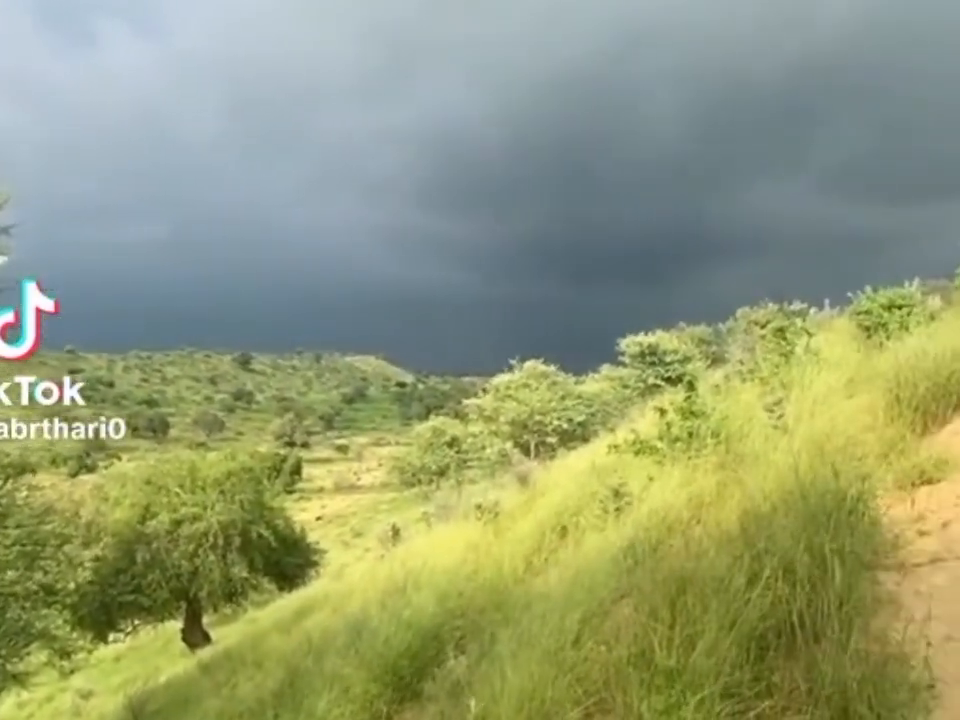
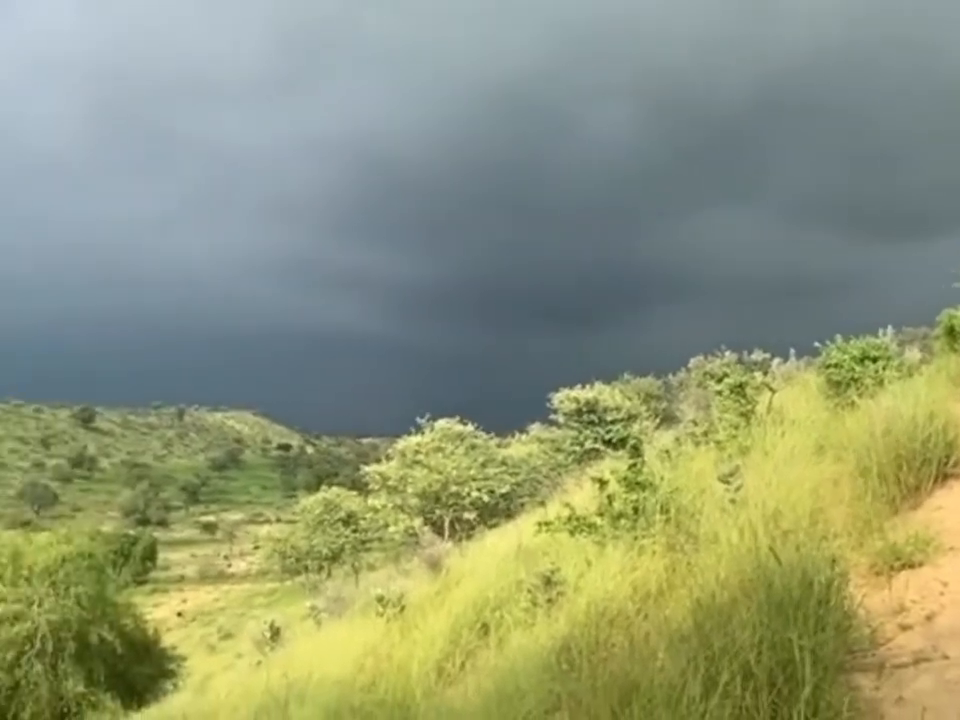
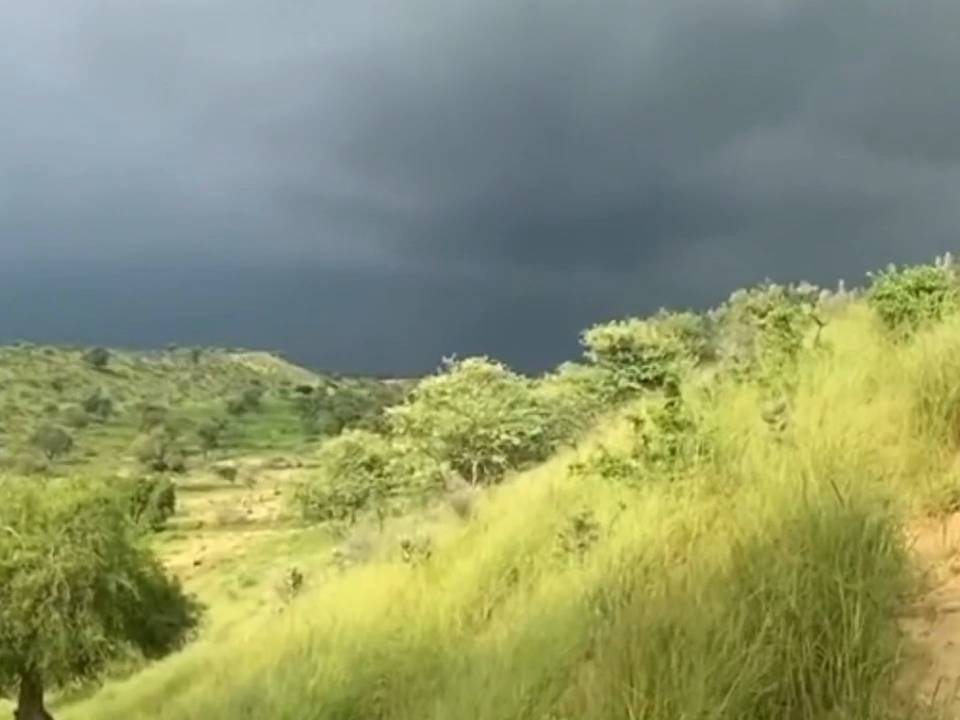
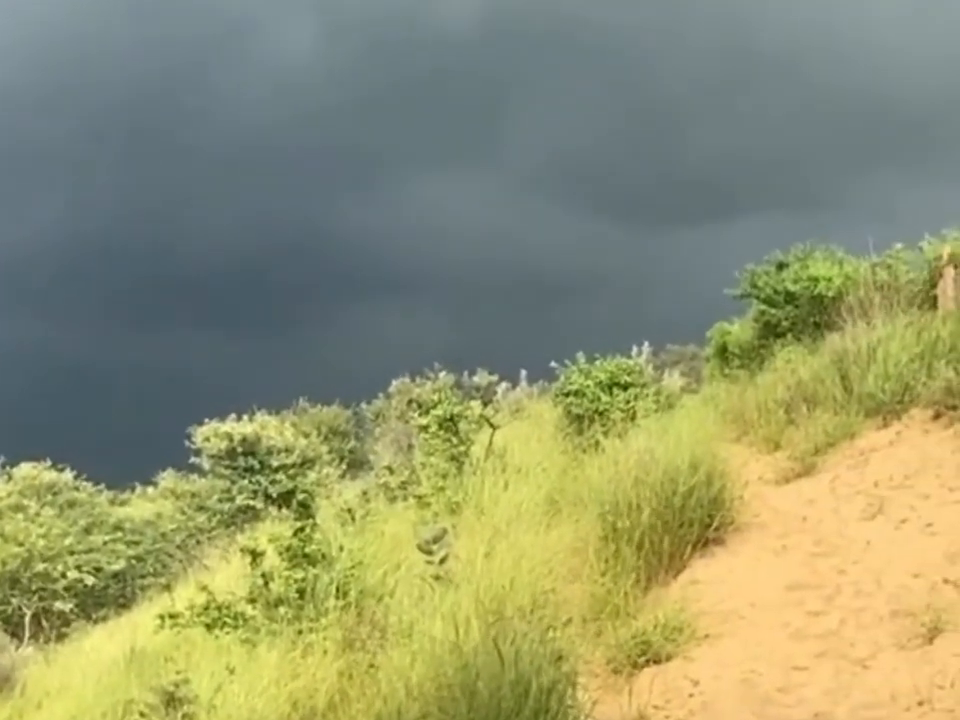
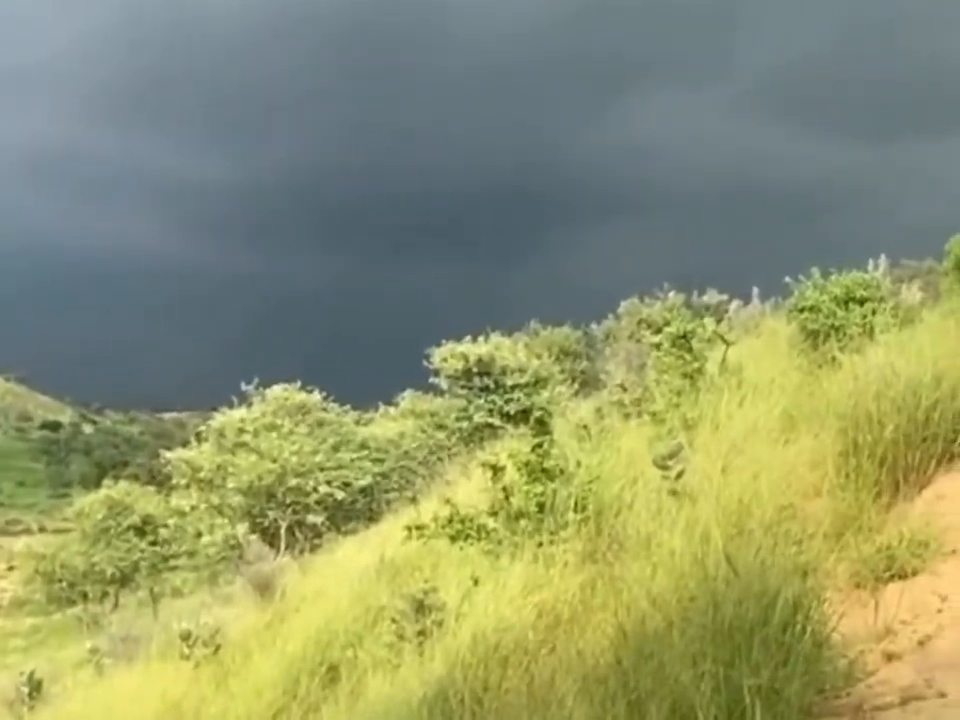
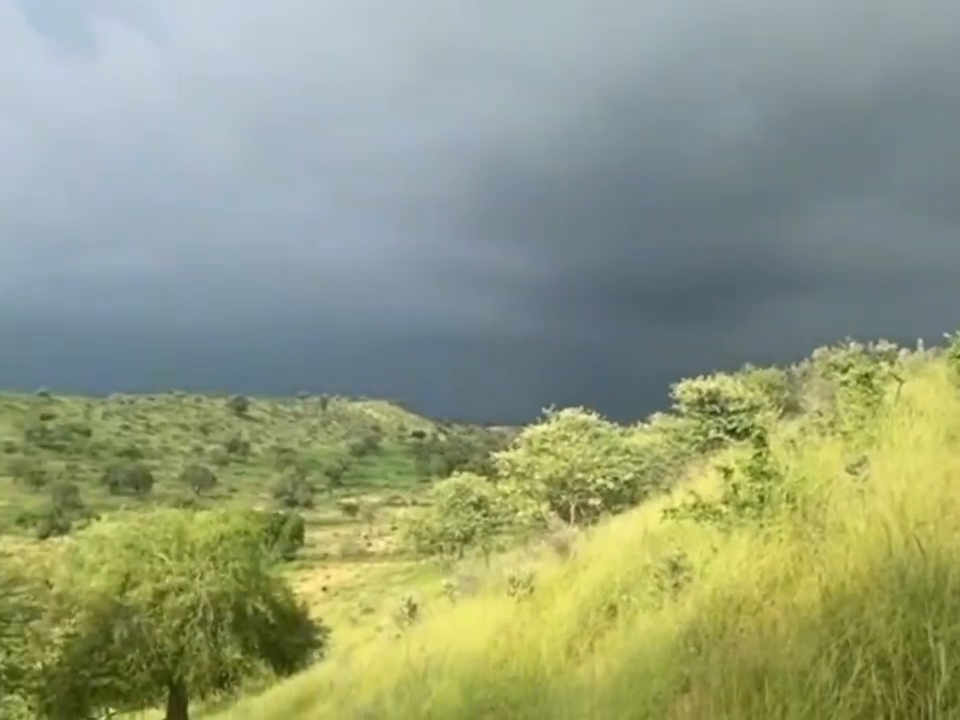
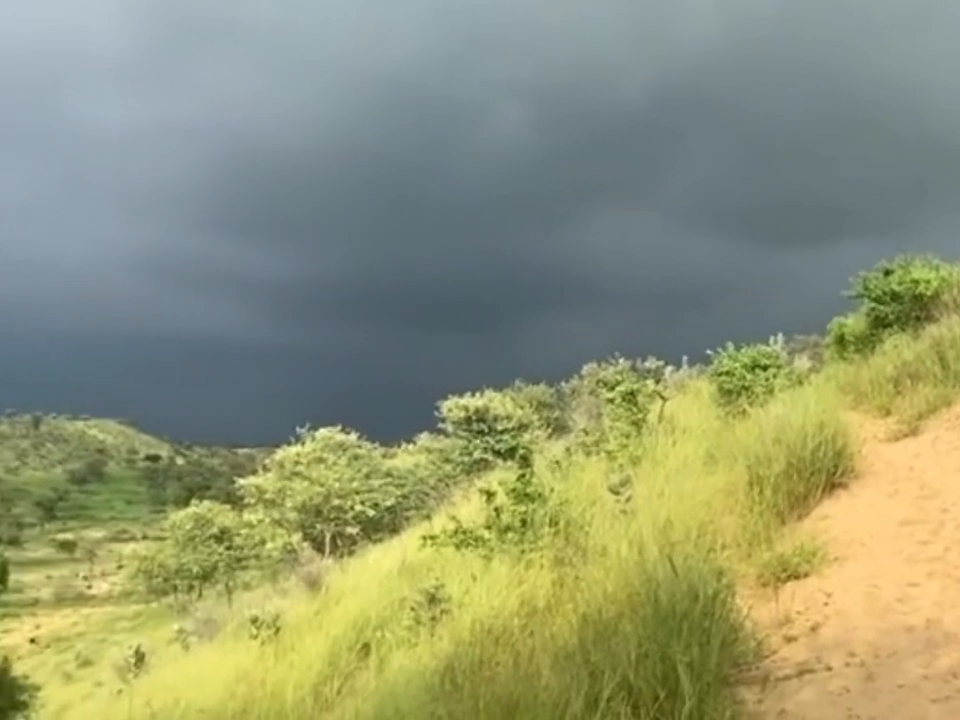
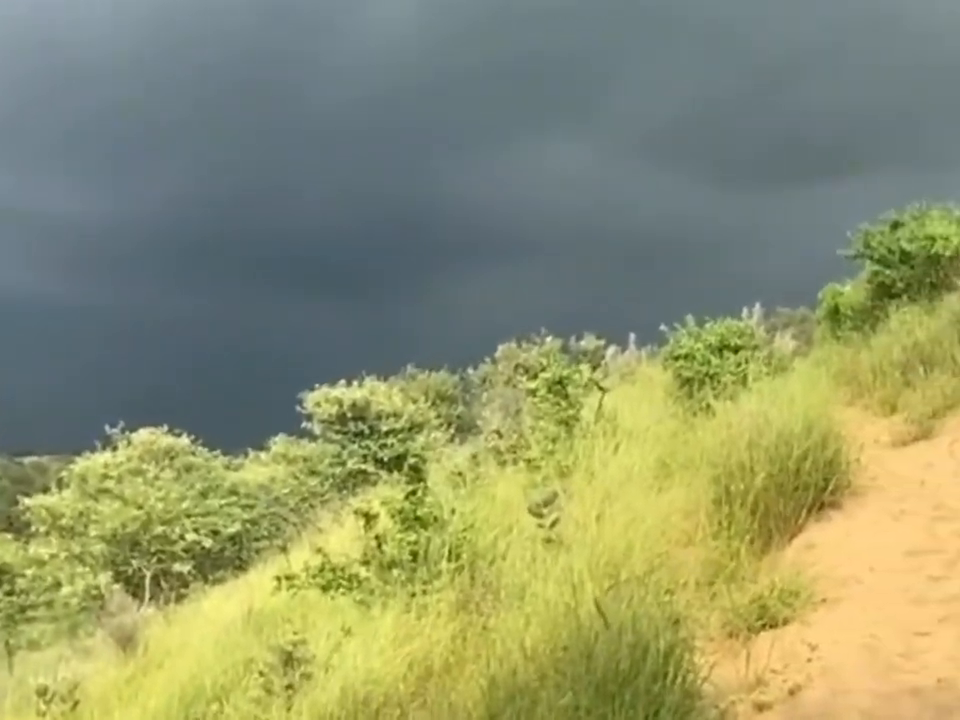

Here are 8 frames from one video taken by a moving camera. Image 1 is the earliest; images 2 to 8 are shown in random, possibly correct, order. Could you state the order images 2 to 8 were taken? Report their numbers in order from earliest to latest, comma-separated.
3, 5, 8, 4, 7, 2, 6
